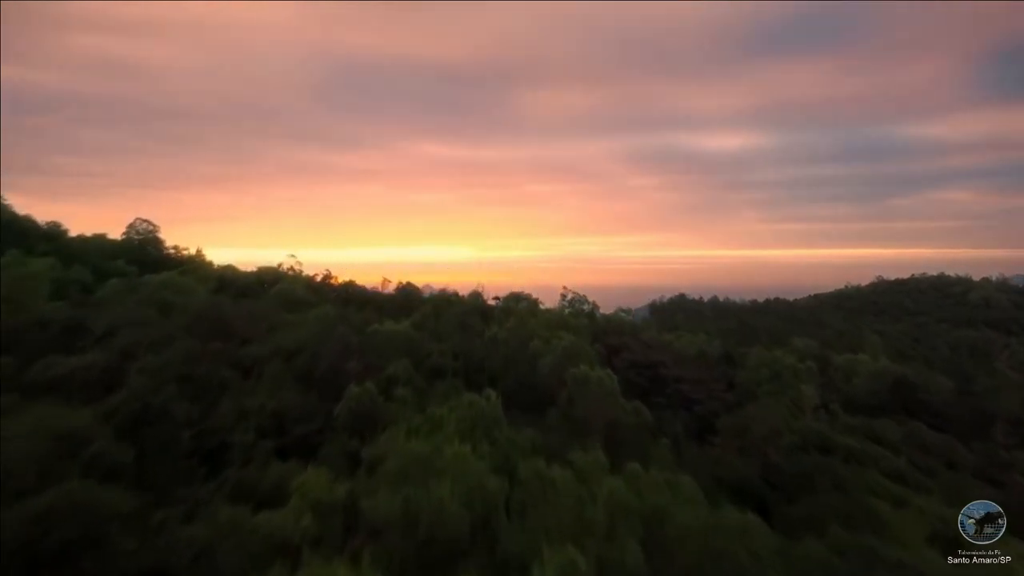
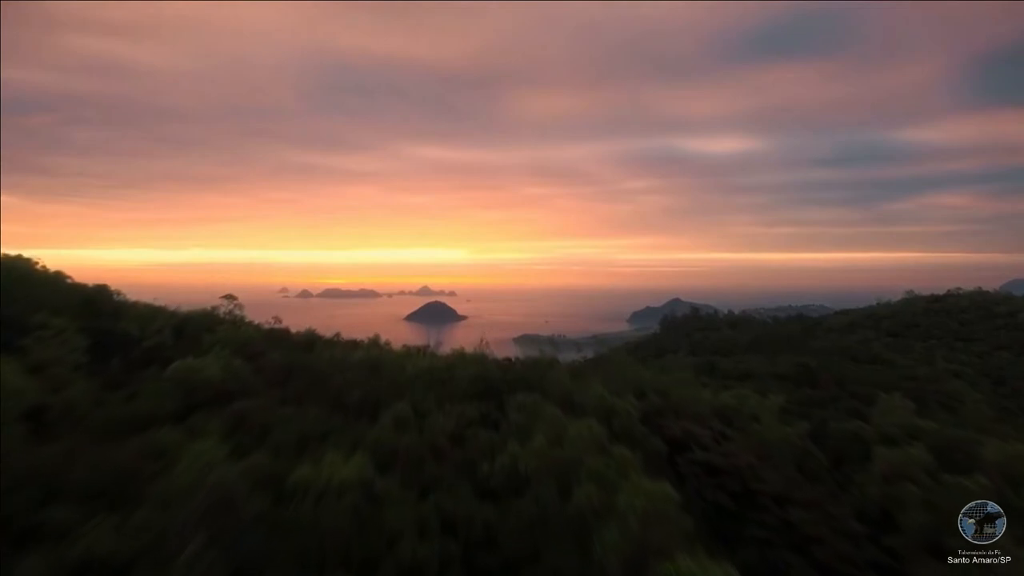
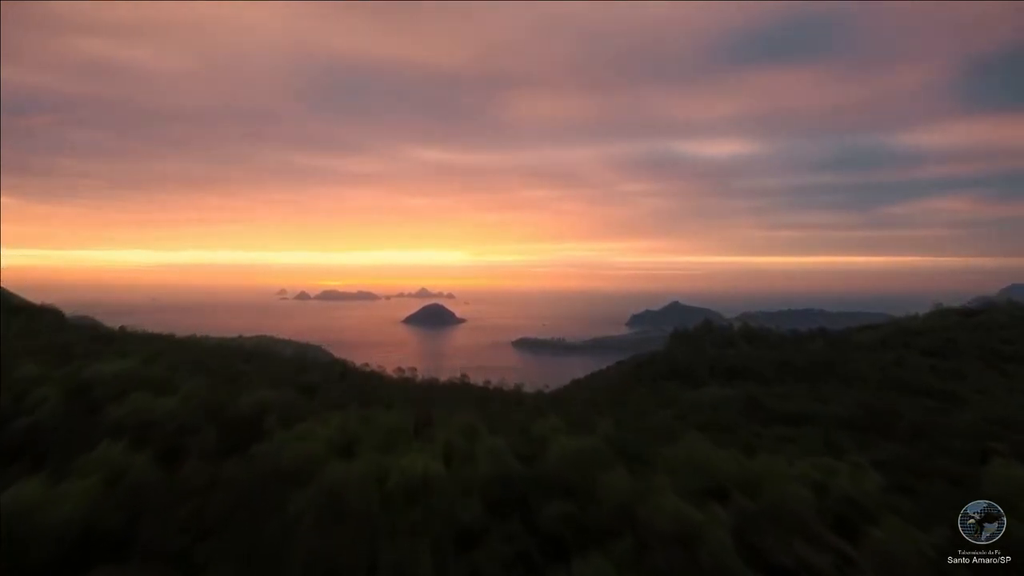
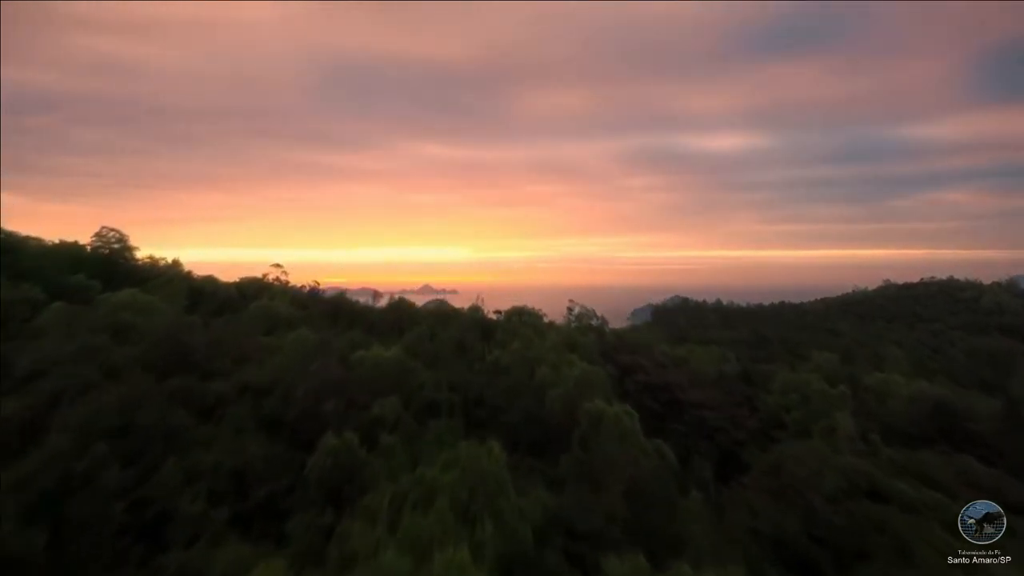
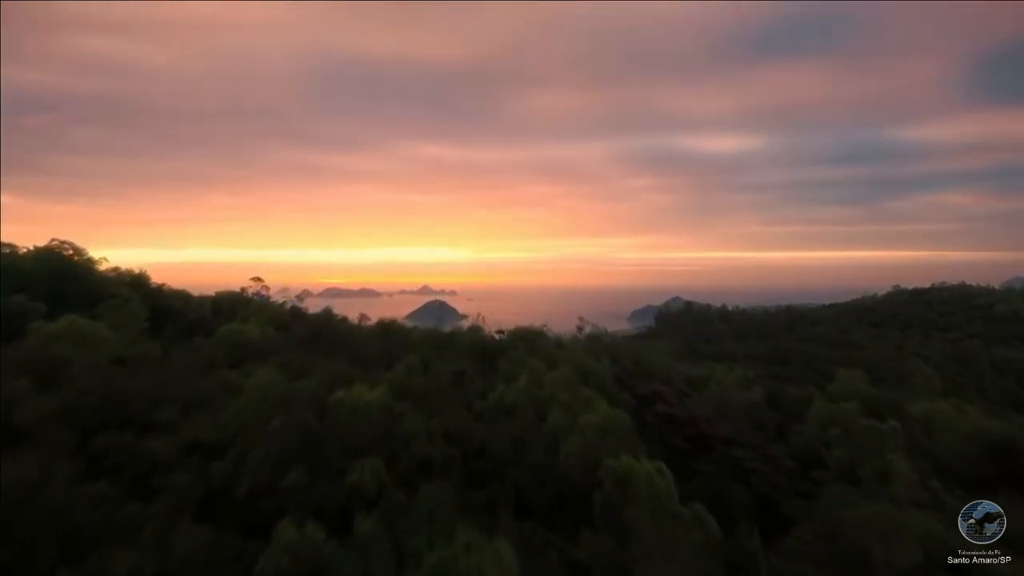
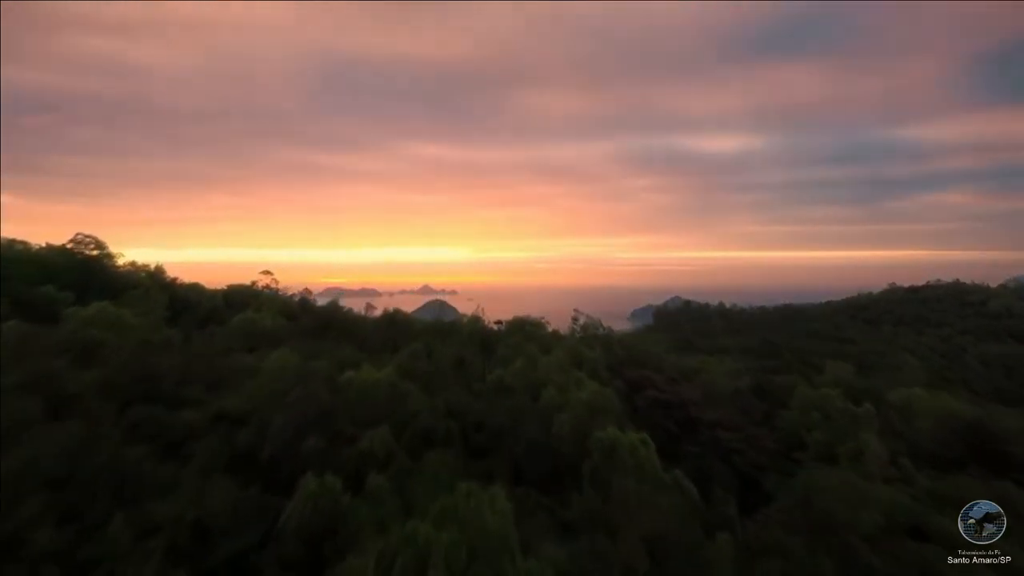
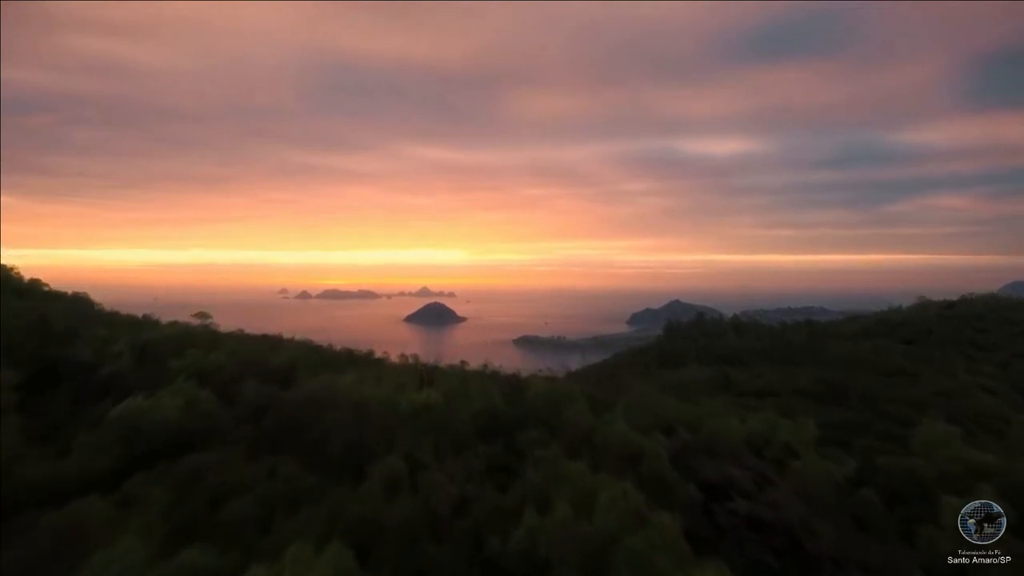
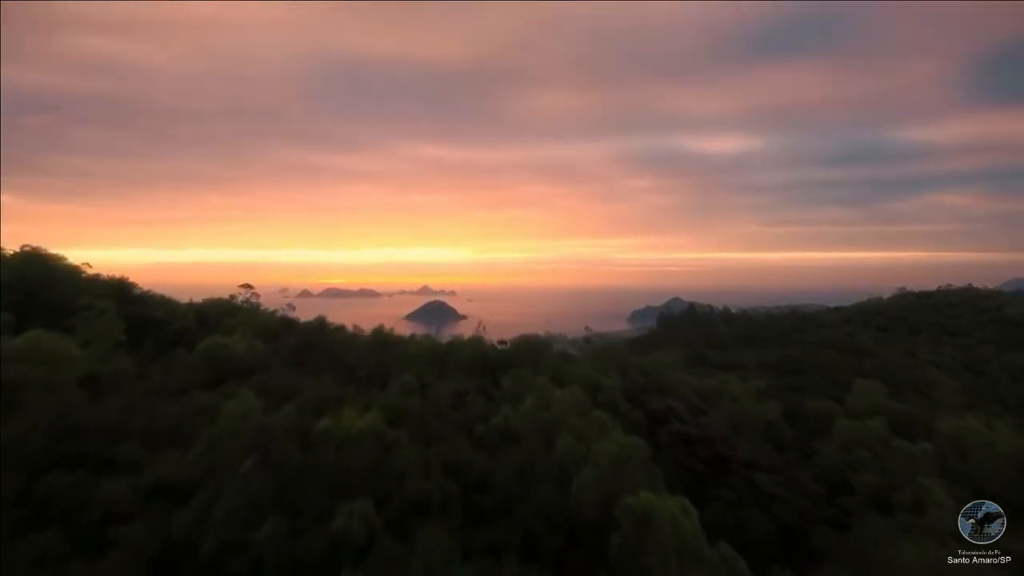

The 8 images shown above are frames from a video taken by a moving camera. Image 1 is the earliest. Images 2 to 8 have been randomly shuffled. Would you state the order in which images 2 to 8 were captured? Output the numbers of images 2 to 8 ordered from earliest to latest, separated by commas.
4, 6, 5, 8, 2, 7, 3
